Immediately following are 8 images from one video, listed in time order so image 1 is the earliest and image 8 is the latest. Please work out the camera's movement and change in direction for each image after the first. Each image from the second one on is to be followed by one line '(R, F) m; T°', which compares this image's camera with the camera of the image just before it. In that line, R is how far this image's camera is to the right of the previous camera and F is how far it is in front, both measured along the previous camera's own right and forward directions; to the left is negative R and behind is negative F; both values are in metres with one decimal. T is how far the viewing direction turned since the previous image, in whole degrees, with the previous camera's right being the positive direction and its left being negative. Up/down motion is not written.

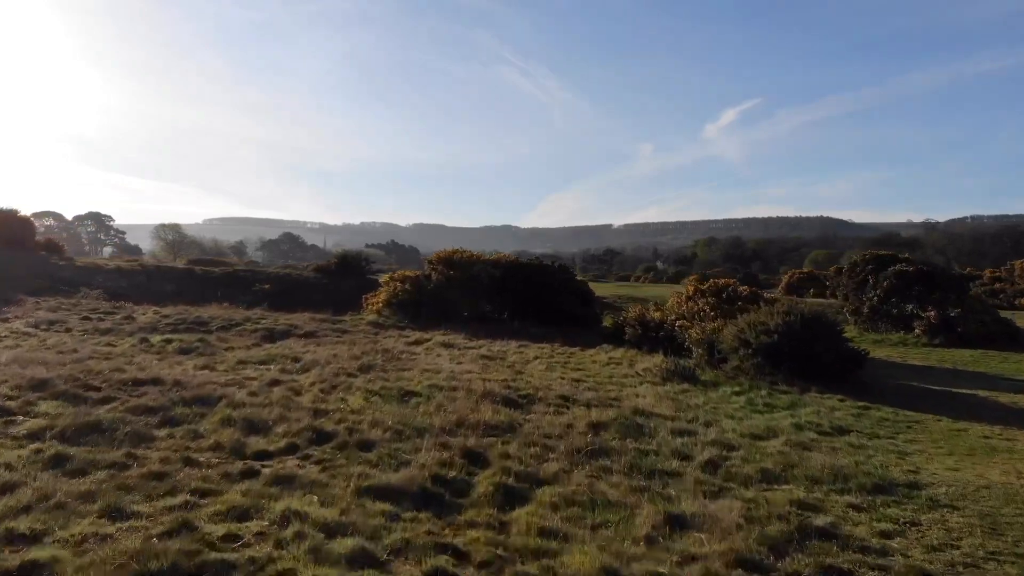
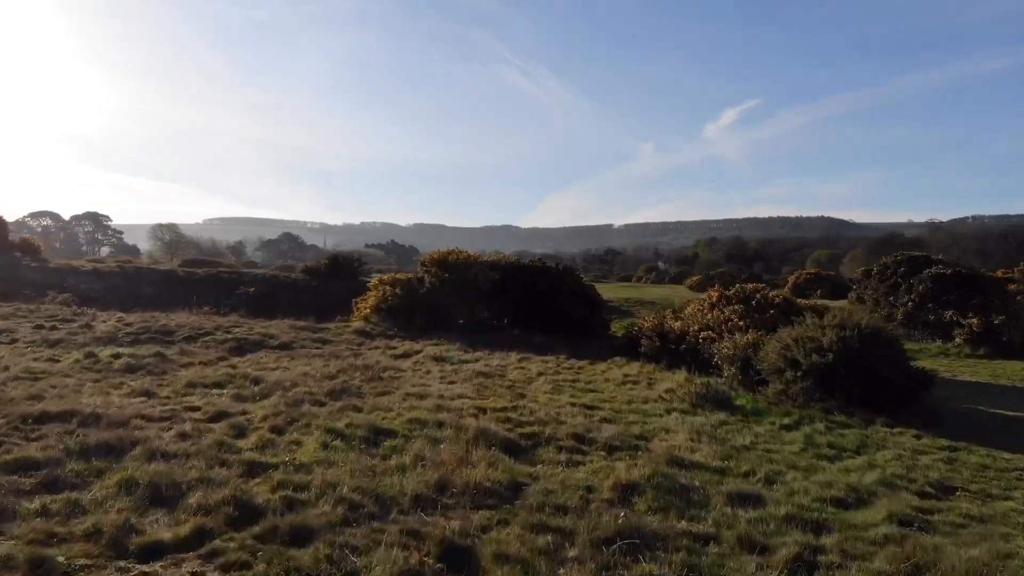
(0.0, +1.5) m; 0°
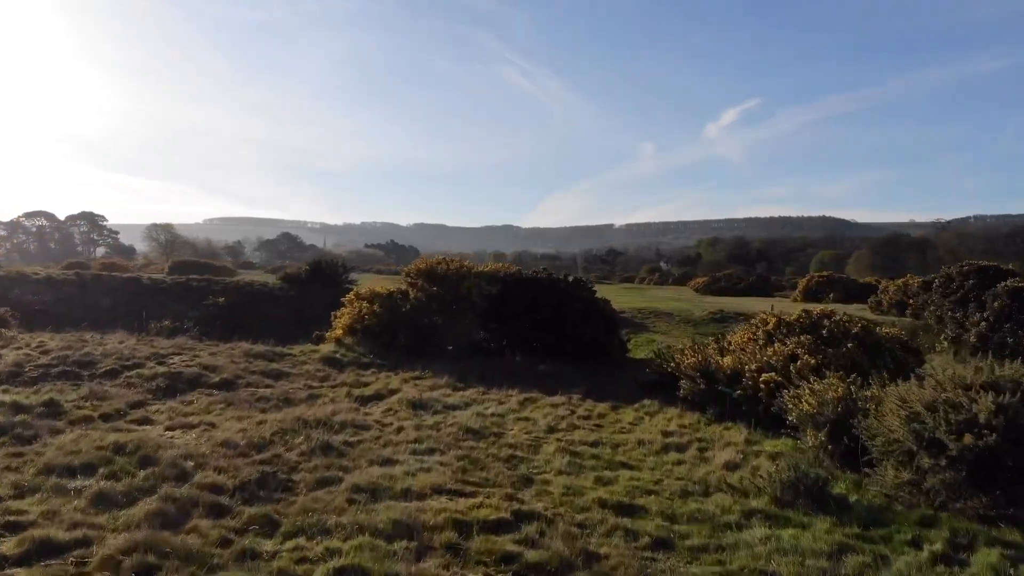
(0.0, +2.4) m; 0°
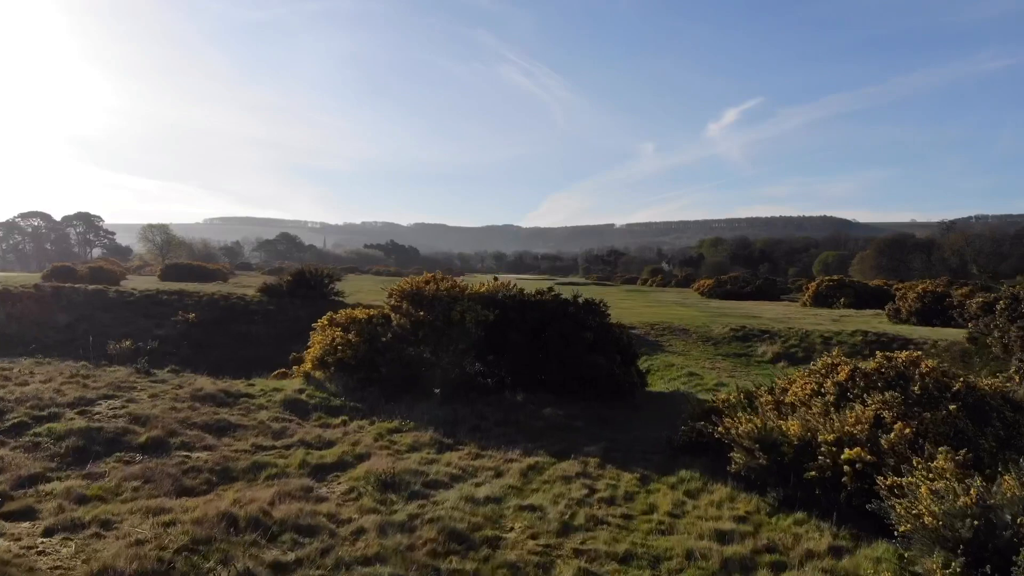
(0.0, +1.9) m; 0°
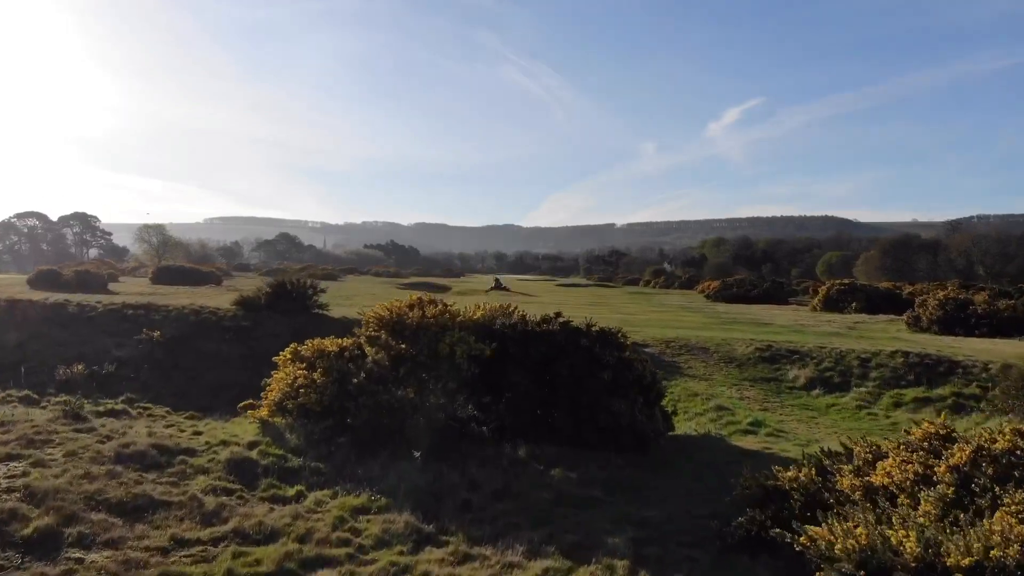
(0.0, +1.9) m; 0°
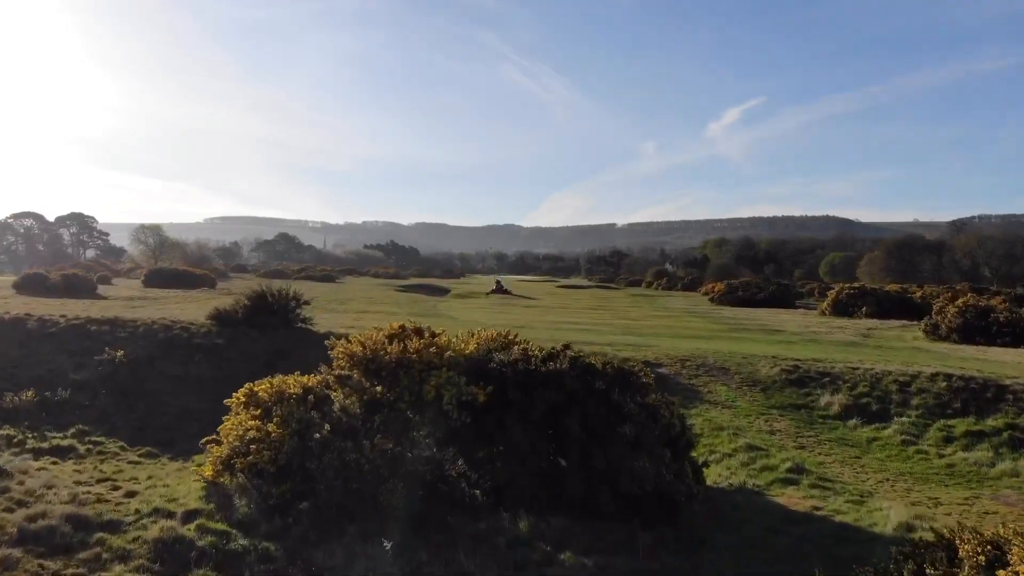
(0.0, +1.6) m; 0°
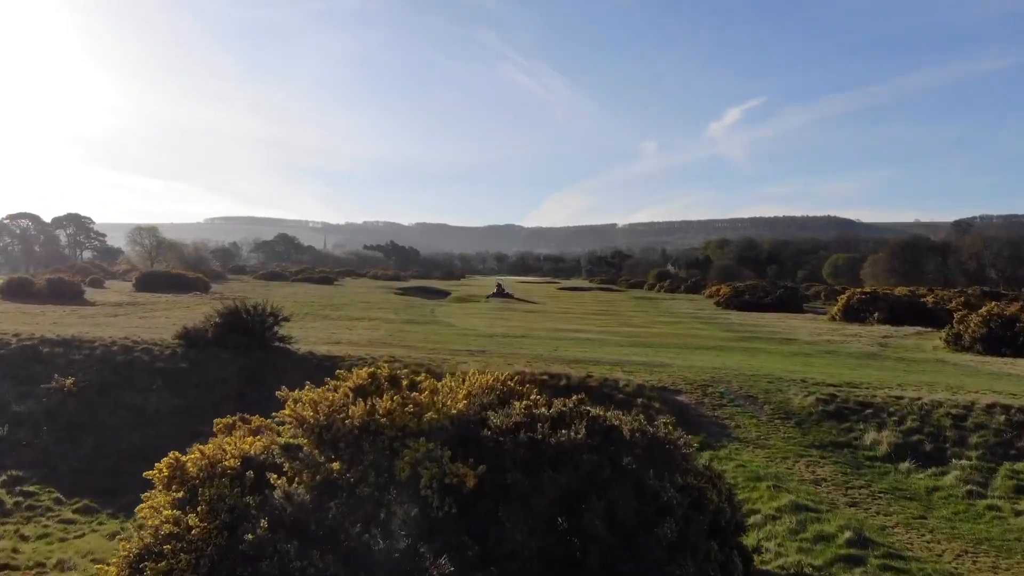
(0.0, +1.7) m; 0°
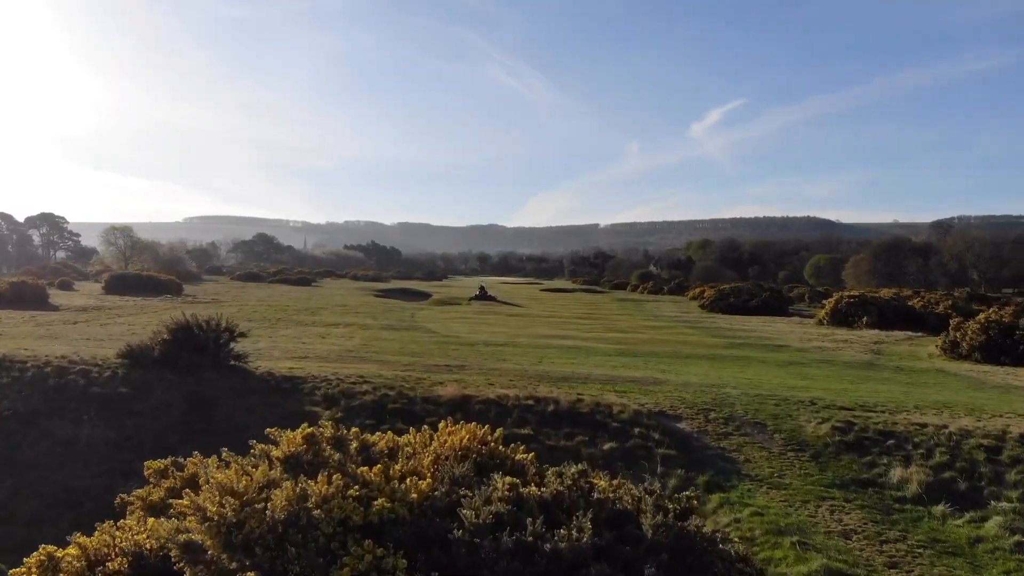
(0.0, +1.5) m; +1°
